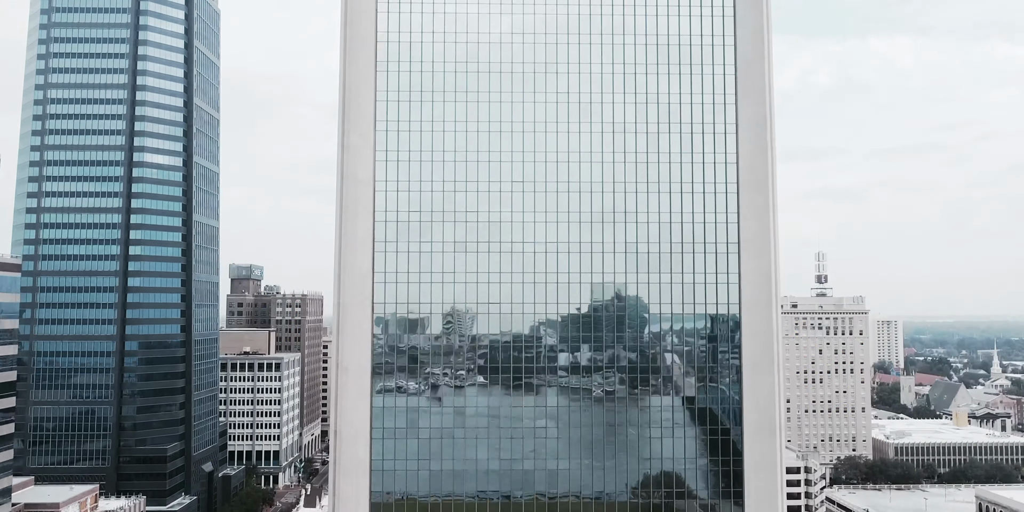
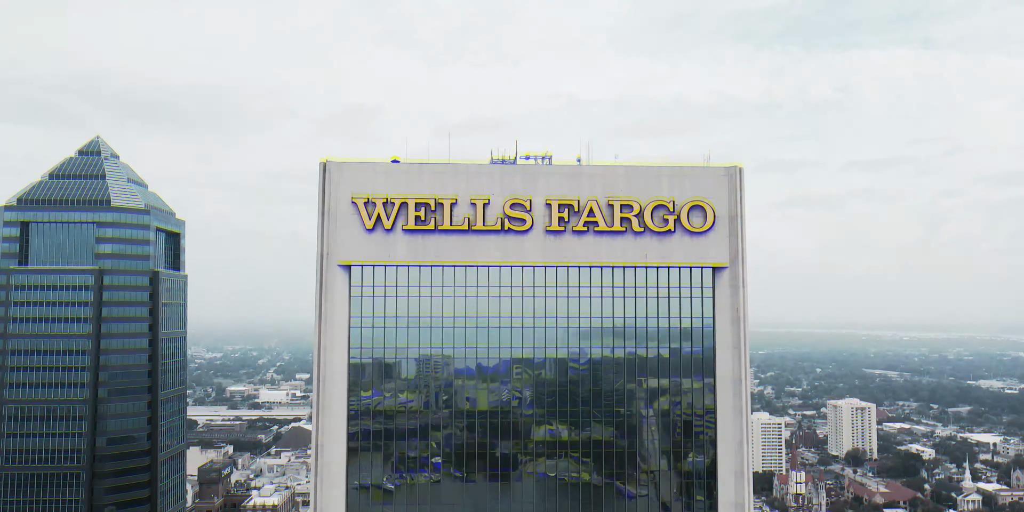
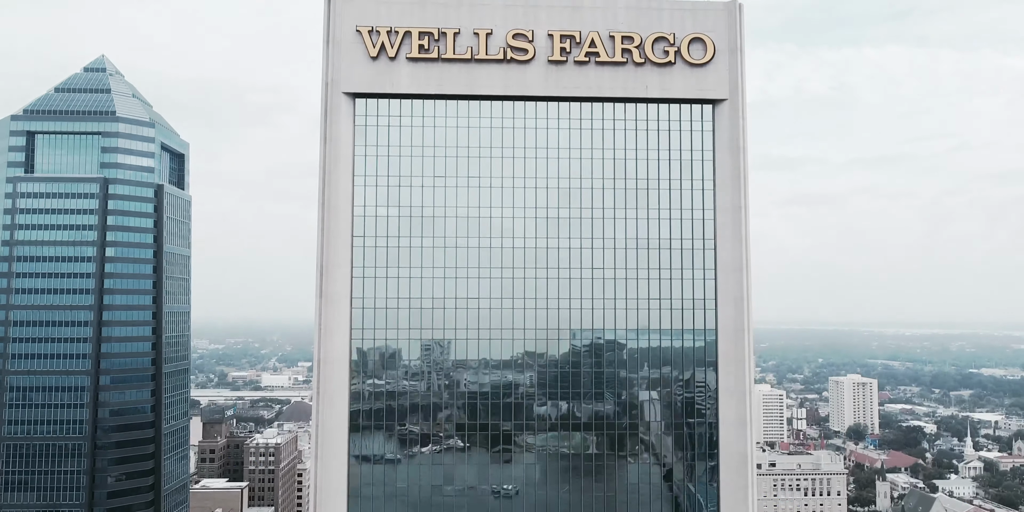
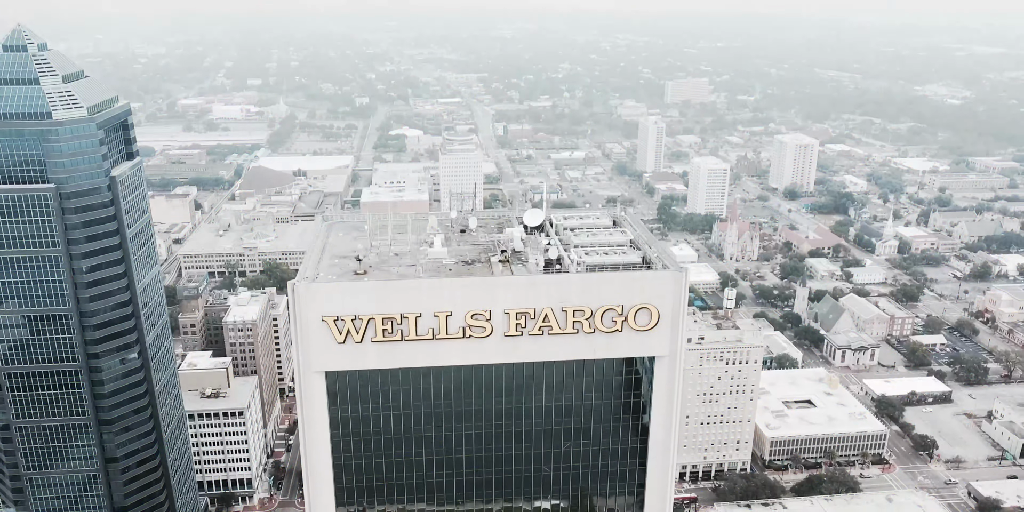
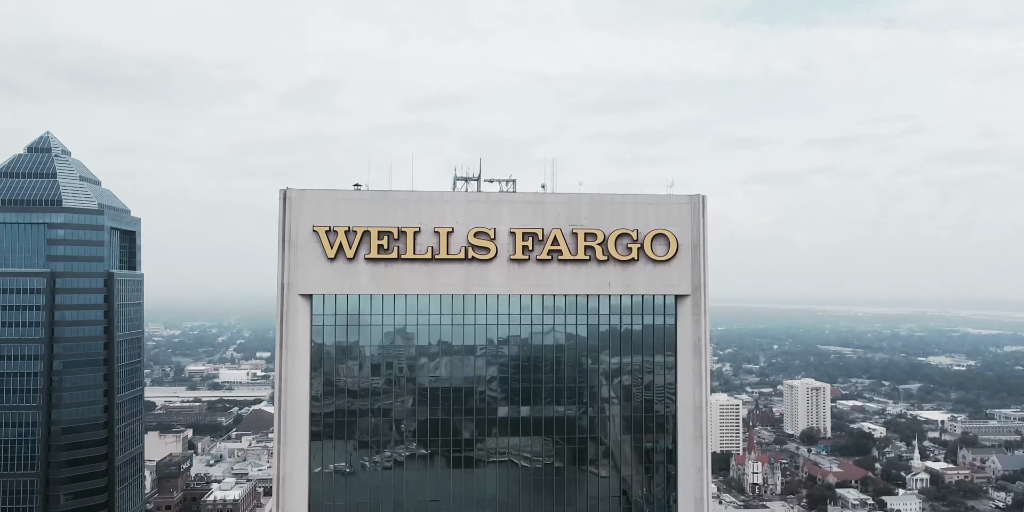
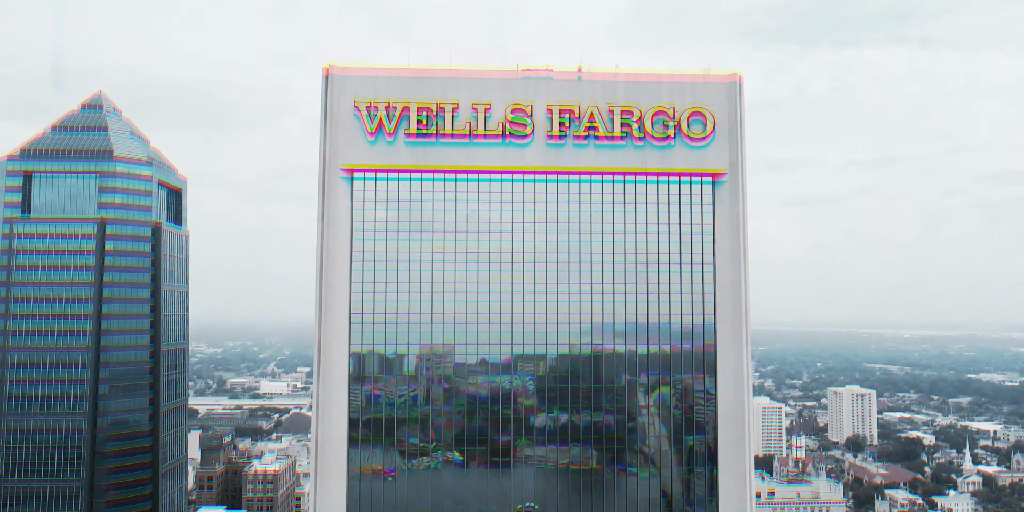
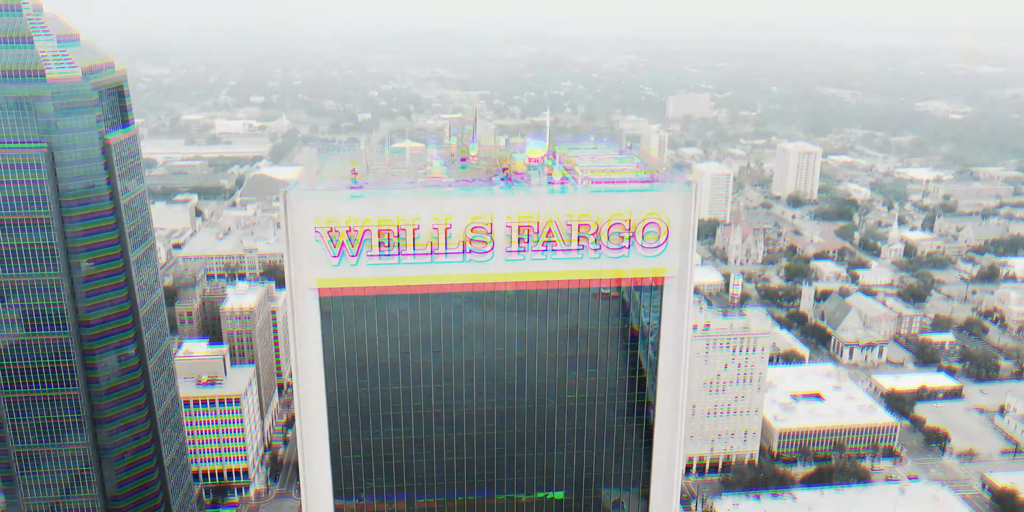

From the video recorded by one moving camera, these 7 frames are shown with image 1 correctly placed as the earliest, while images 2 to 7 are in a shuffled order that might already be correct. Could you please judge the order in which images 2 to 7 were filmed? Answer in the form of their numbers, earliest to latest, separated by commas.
3, 6, 2, 5, 7, 4
